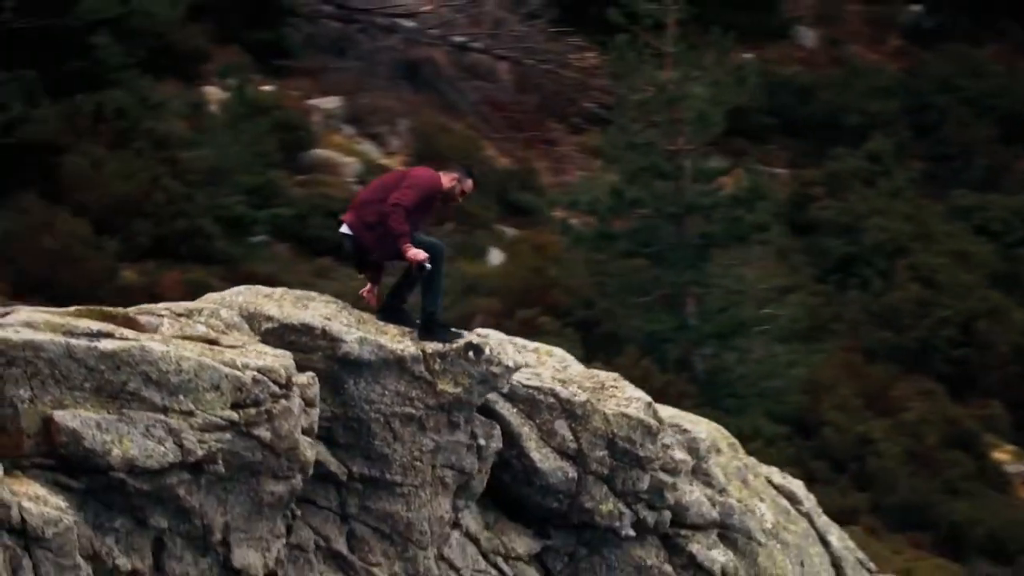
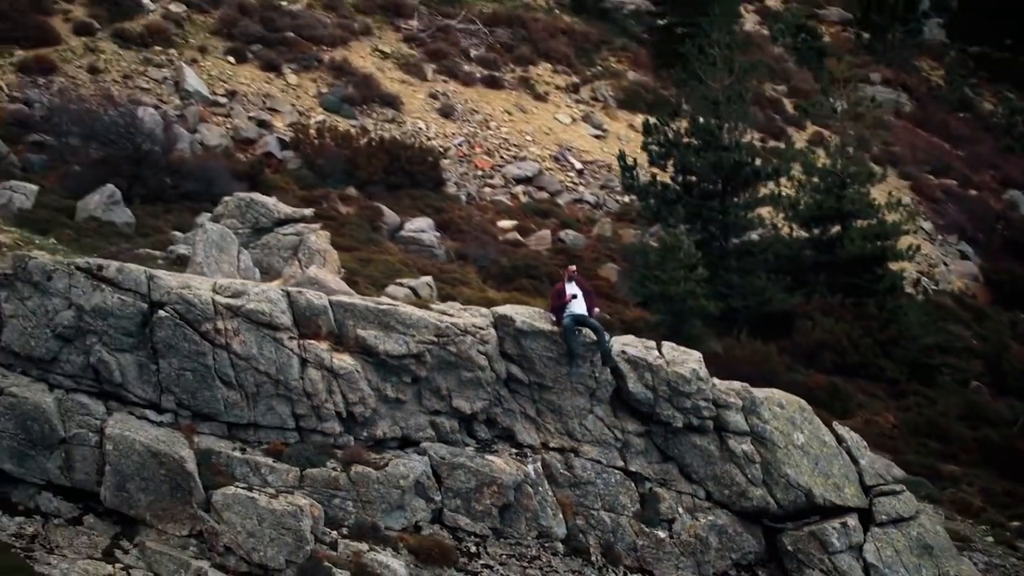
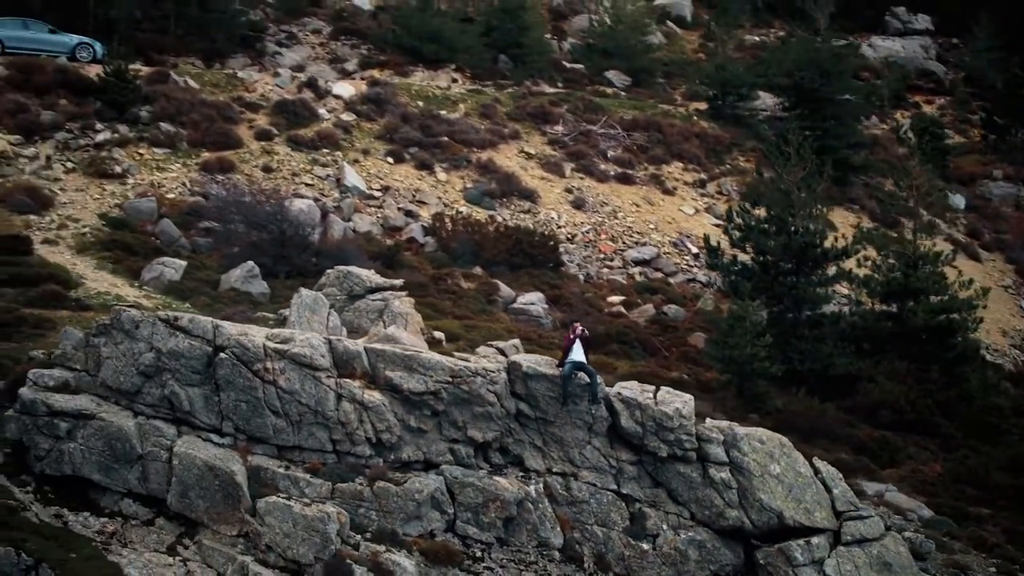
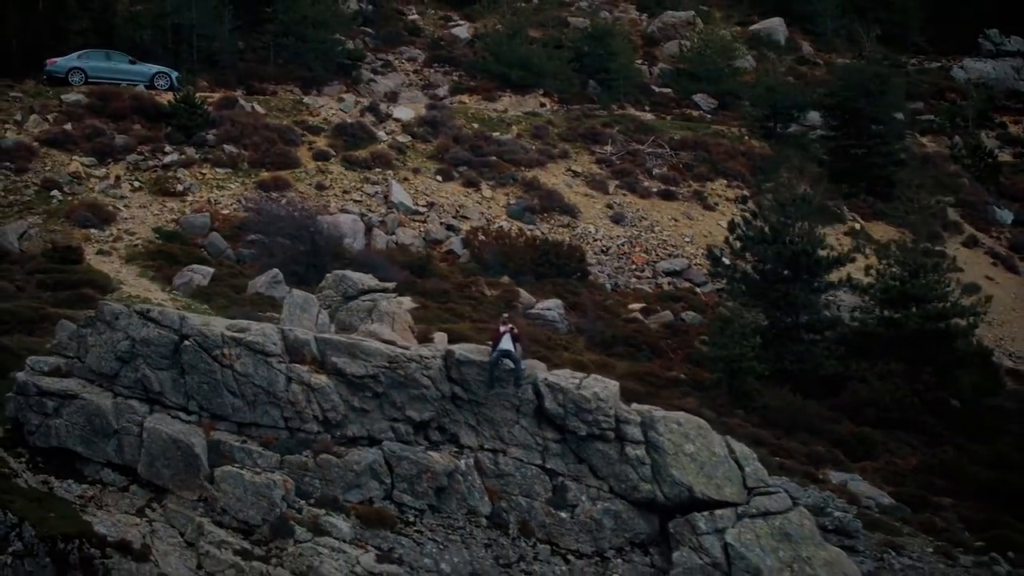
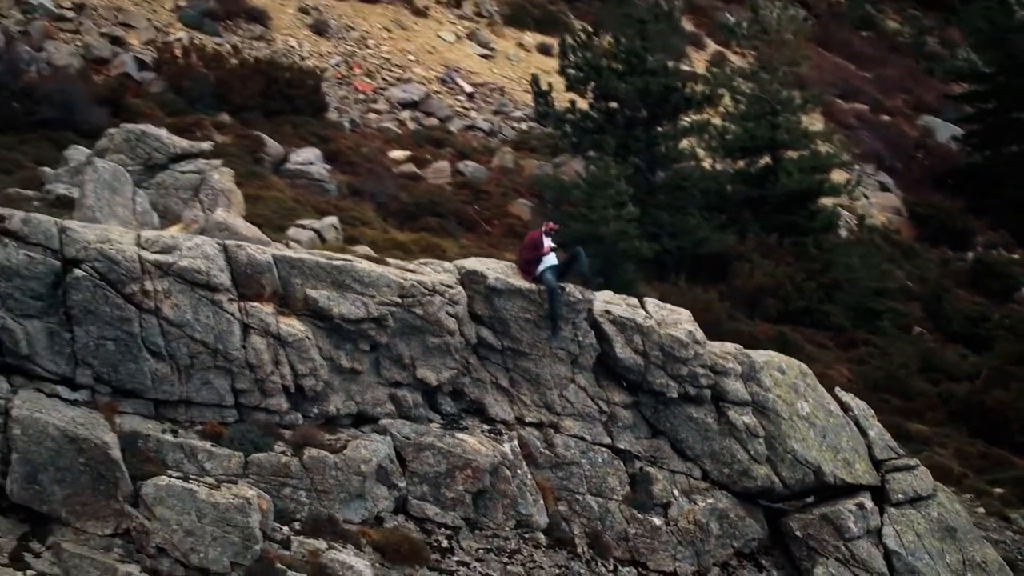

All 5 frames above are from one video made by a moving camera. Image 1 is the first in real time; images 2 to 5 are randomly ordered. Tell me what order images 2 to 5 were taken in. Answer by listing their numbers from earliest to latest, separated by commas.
5, 2, 3, 4
